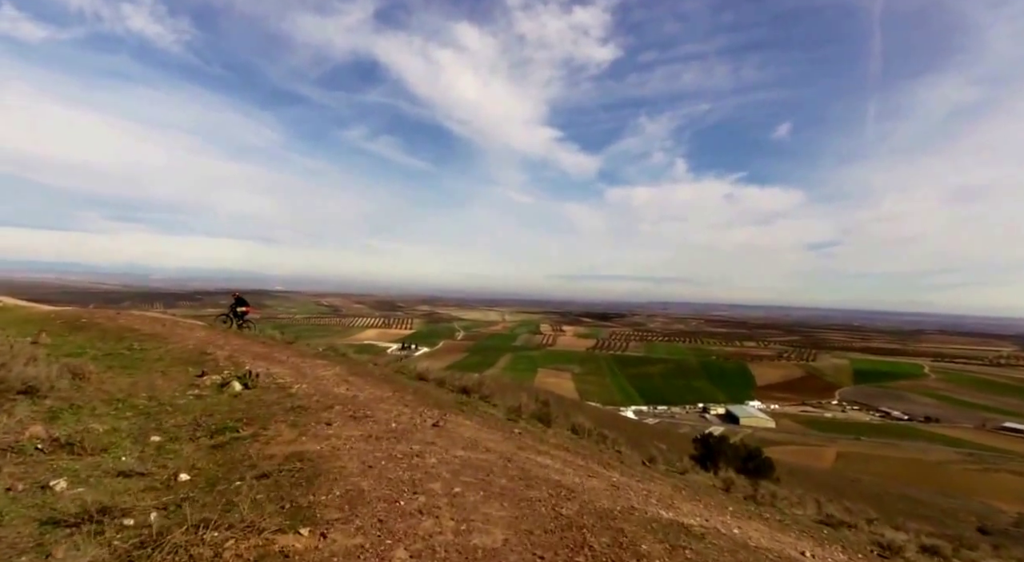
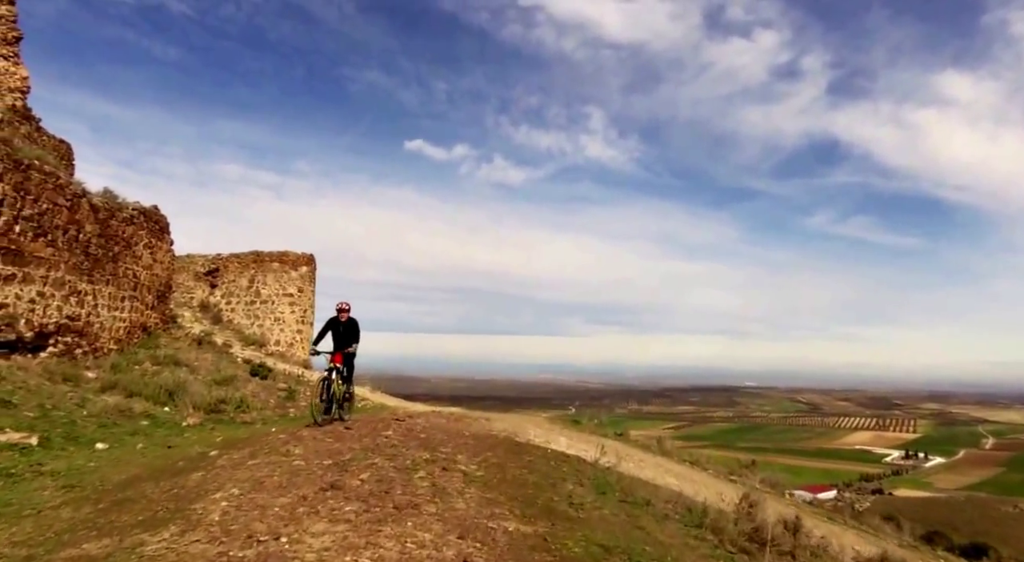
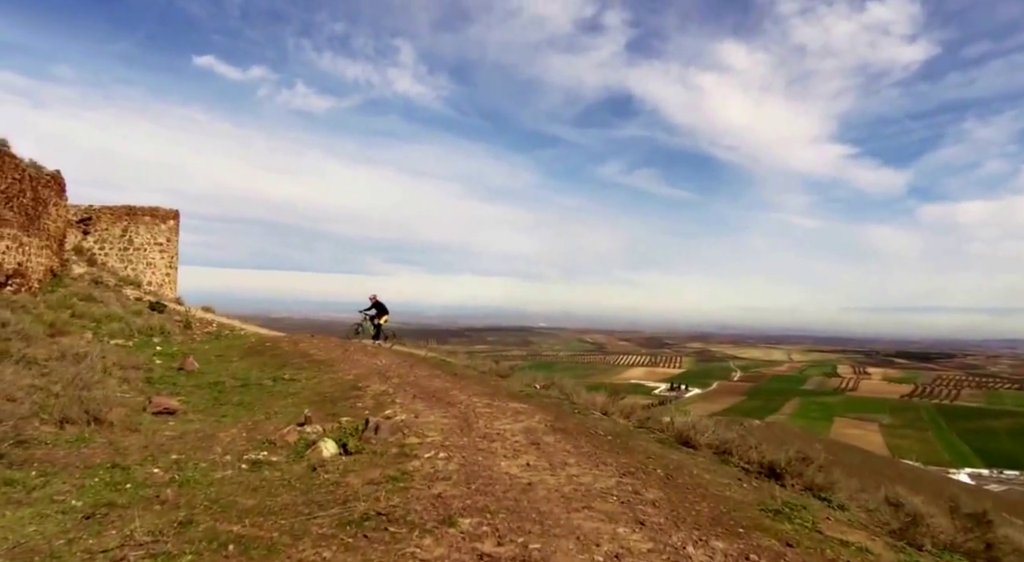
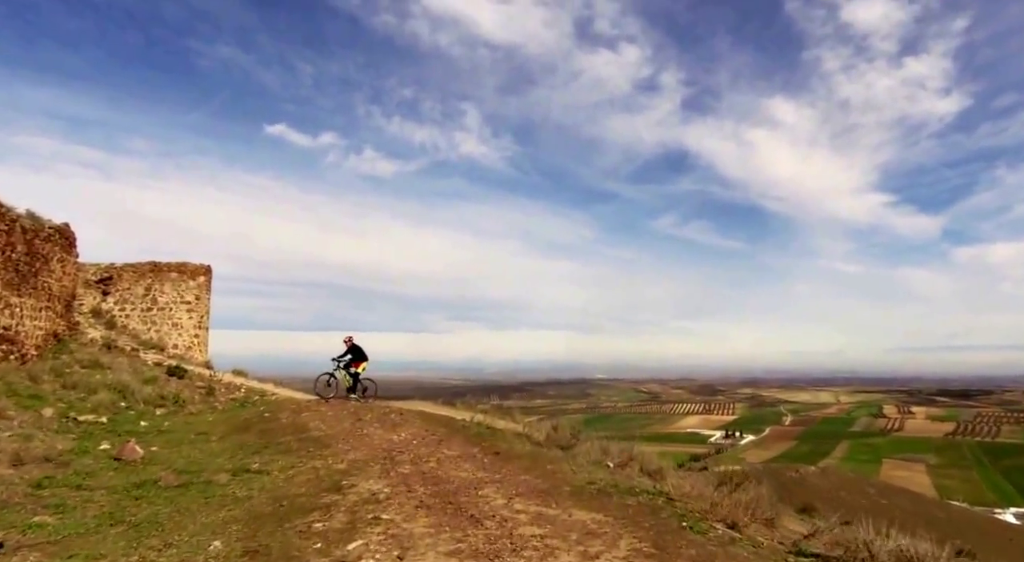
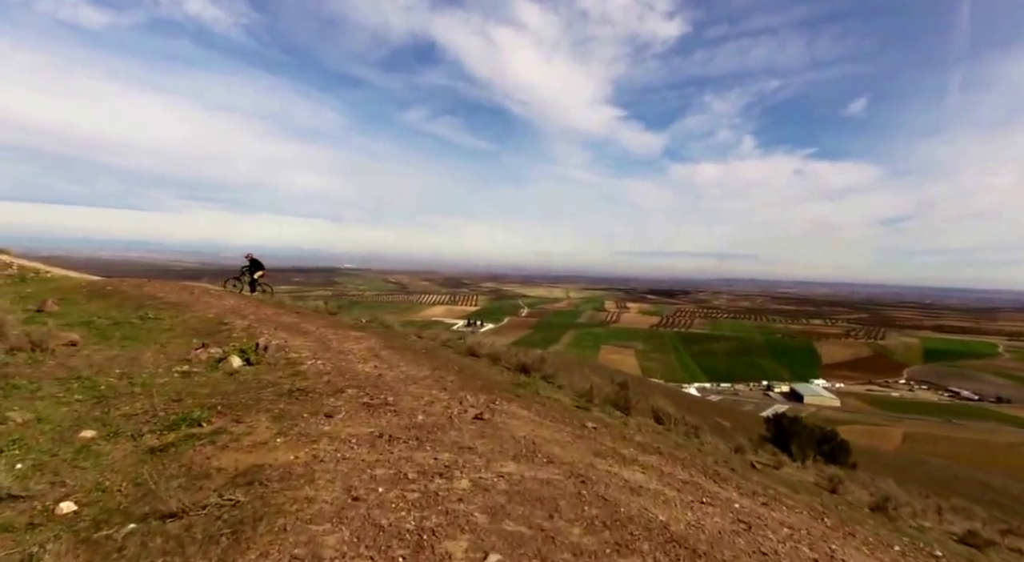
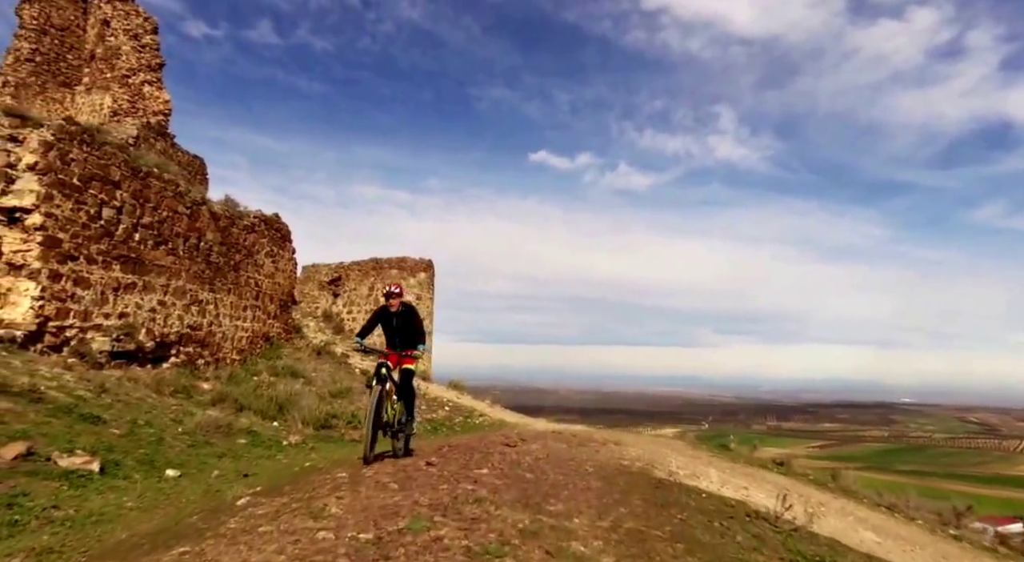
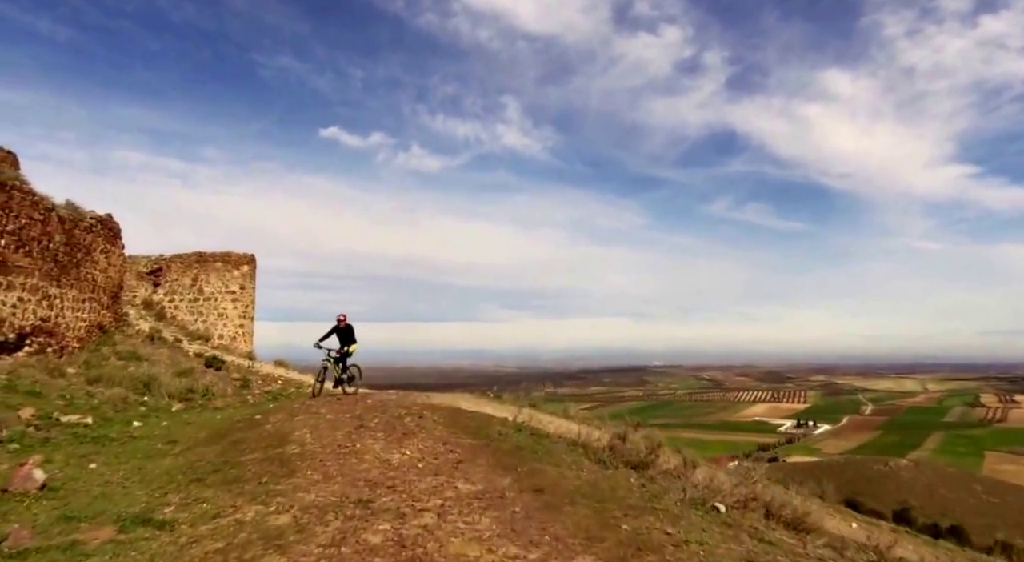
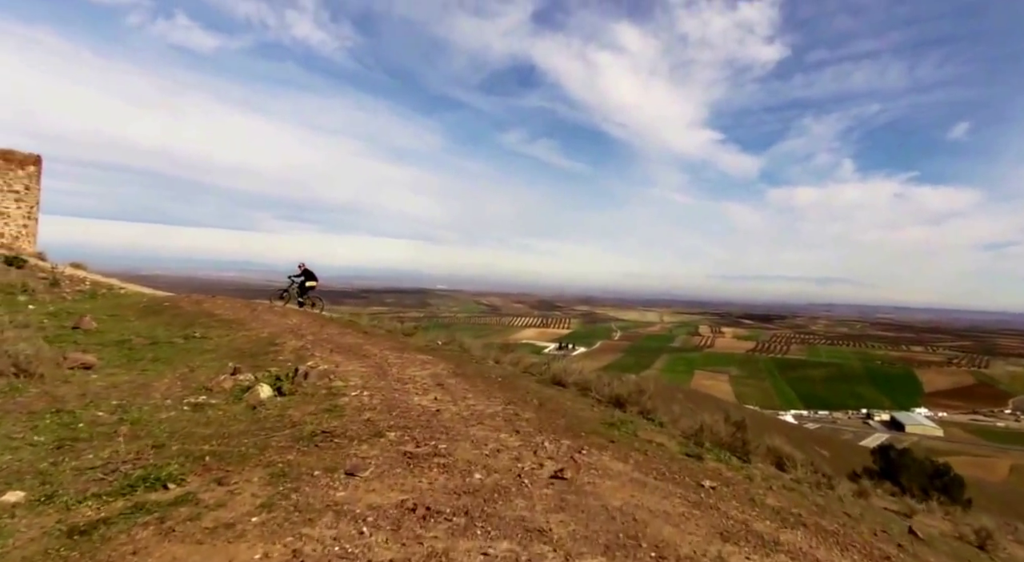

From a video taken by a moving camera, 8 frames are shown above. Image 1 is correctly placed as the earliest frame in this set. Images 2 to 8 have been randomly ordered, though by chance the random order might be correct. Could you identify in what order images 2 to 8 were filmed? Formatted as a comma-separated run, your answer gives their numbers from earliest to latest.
5, 8, 3, 4, 7, 2, 6
